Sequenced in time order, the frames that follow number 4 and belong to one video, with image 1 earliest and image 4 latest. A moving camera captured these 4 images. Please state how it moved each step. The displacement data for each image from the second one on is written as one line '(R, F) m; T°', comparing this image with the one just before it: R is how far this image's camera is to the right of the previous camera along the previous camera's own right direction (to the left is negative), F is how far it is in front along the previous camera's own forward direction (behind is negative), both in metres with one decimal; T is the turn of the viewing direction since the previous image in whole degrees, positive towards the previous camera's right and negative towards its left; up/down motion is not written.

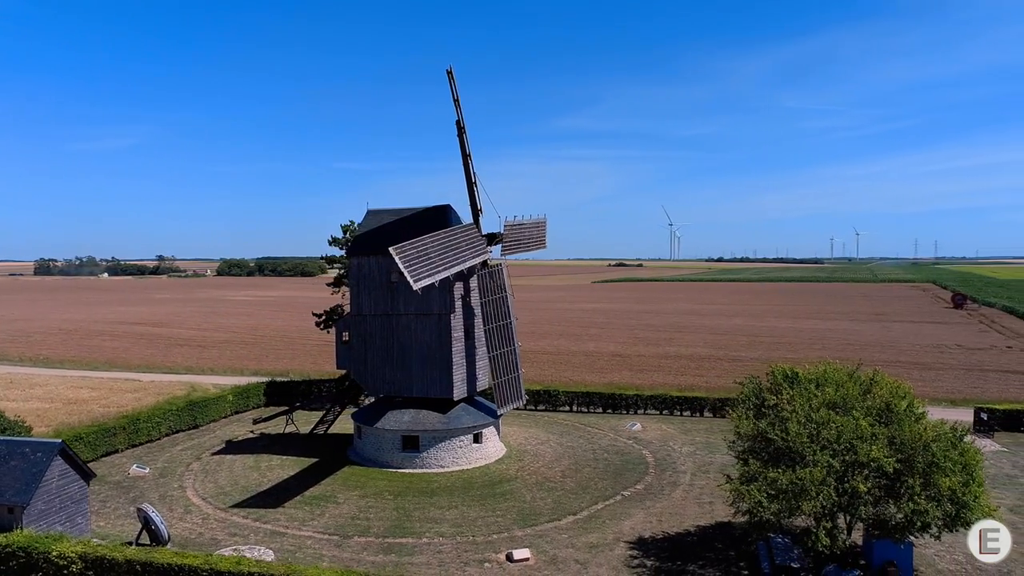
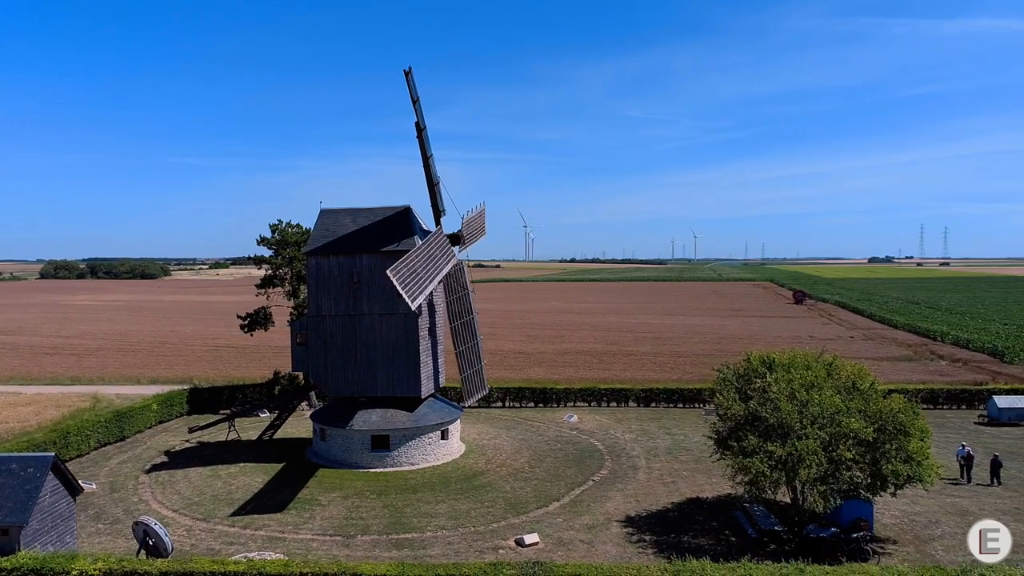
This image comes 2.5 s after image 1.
(-3.5, -0.4) m; +11°
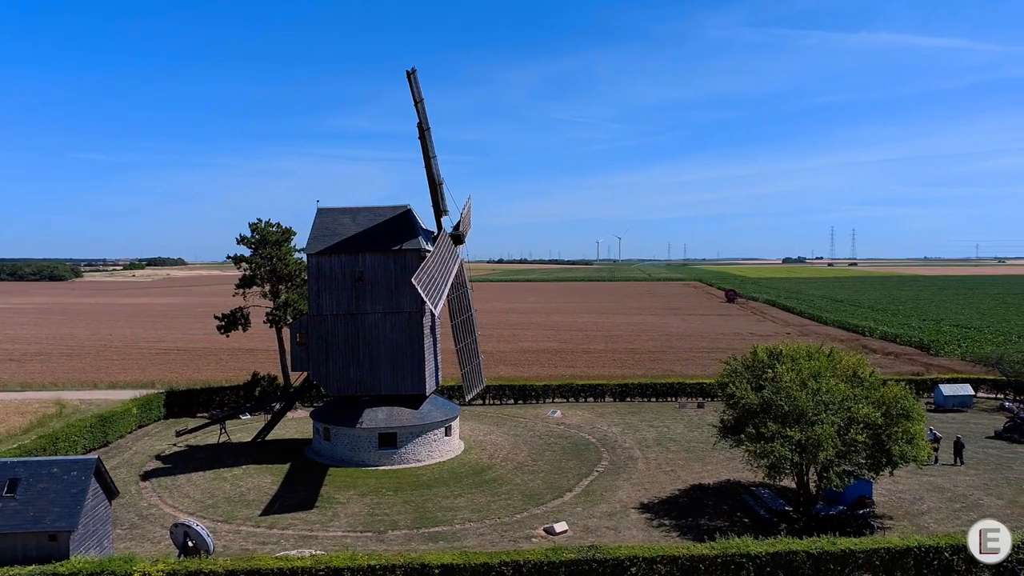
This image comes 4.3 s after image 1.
(-2.5, -0.5) m; +5°
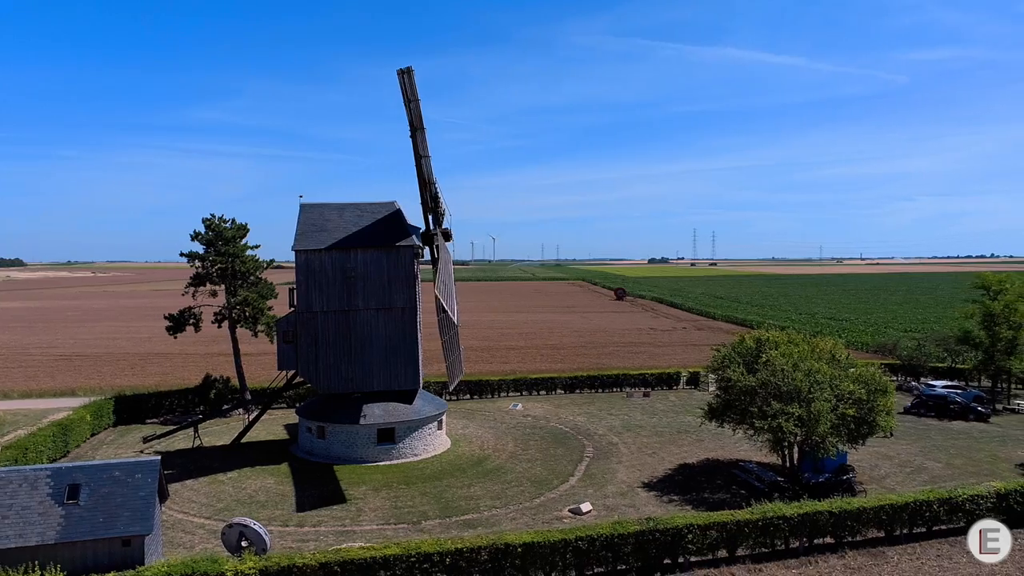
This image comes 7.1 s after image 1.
(-3.8, -0.6) m; +9°
